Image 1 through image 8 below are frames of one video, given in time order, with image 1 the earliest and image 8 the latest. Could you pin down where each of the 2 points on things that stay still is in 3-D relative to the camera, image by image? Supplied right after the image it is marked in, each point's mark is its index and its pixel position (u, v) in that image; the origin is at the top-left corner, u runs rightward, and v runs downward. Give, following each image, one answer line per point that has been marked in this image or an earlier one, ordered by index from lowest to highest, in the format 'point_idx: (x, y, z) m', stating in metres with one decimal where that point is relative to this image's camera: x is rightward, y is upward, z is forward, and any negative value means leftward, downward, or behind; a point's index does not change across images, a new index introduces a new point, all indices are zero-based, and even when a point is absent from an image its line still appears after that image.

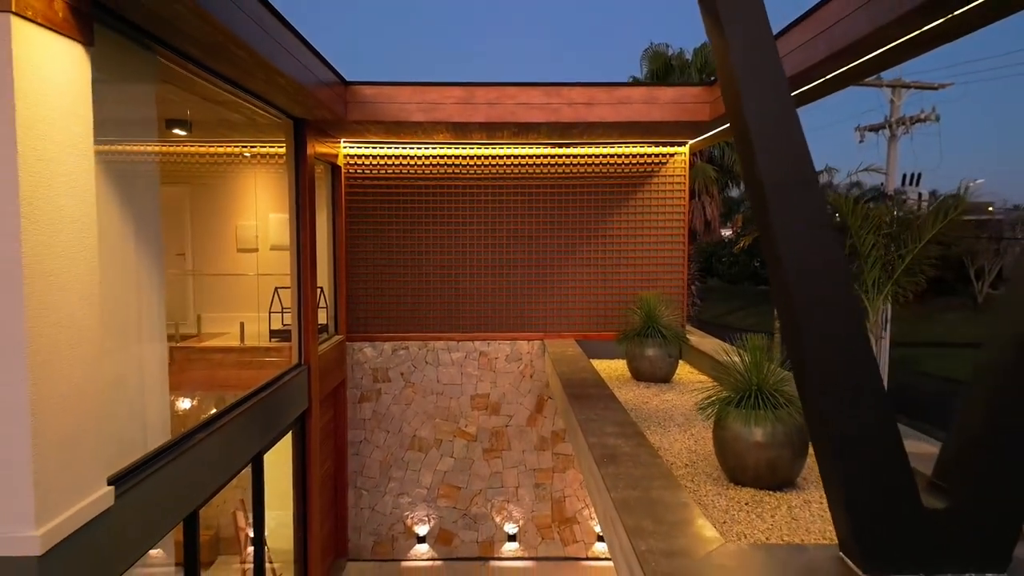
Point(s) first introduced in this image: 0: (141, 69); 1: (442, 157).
0: (-2.0, +1.2, +3.4) m
1: (-0.8, +1.5, +7.2) m
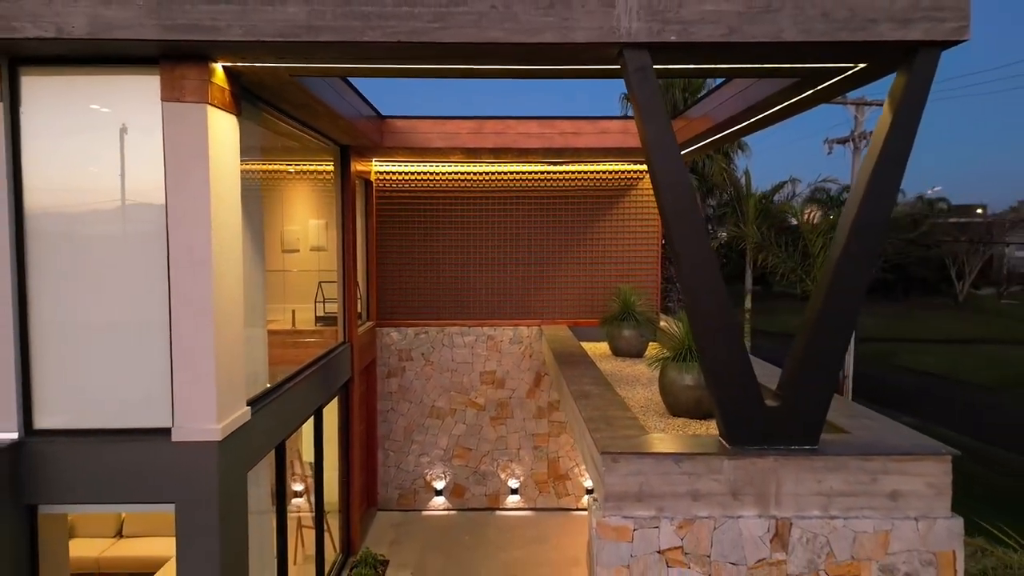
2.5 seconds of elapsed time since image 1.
0: (-1.9, +1.3, +4.8) m
1: (-0.7, +1.5, +8.6) m
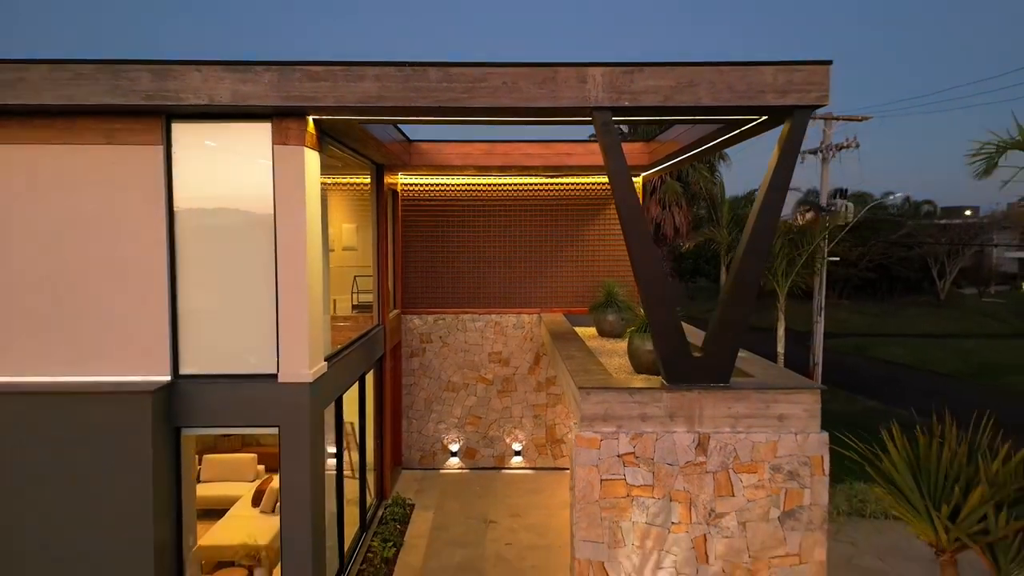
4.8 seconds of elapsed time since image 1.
0: (-1.9, +1.4, +6.4) m
1: (-0.7, +1.6, +10.2) m
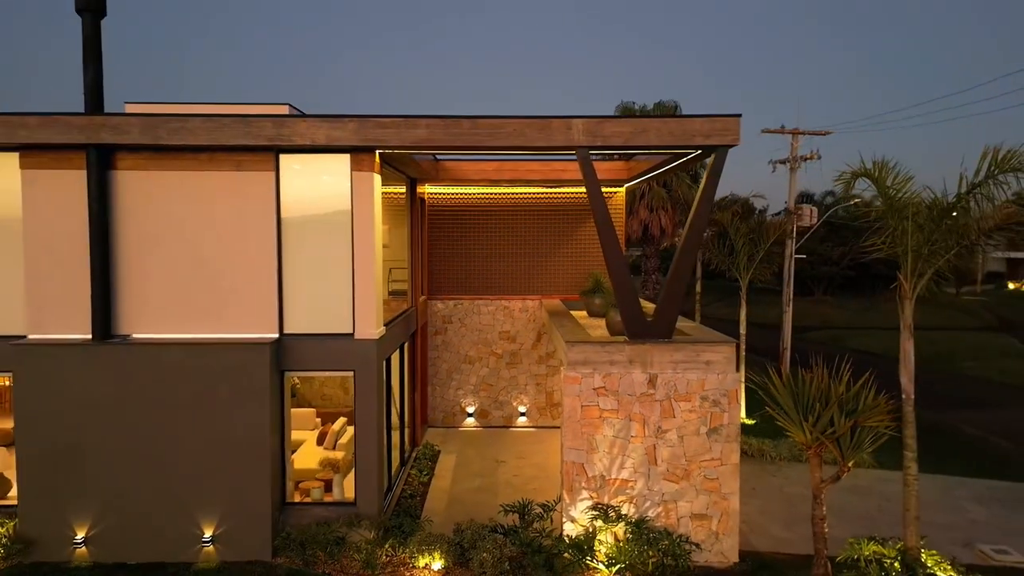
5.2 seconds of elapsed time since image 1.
0: (-1.8, +1.6, +8.6) m
1: (-0.6, +1.8, +12.4) m
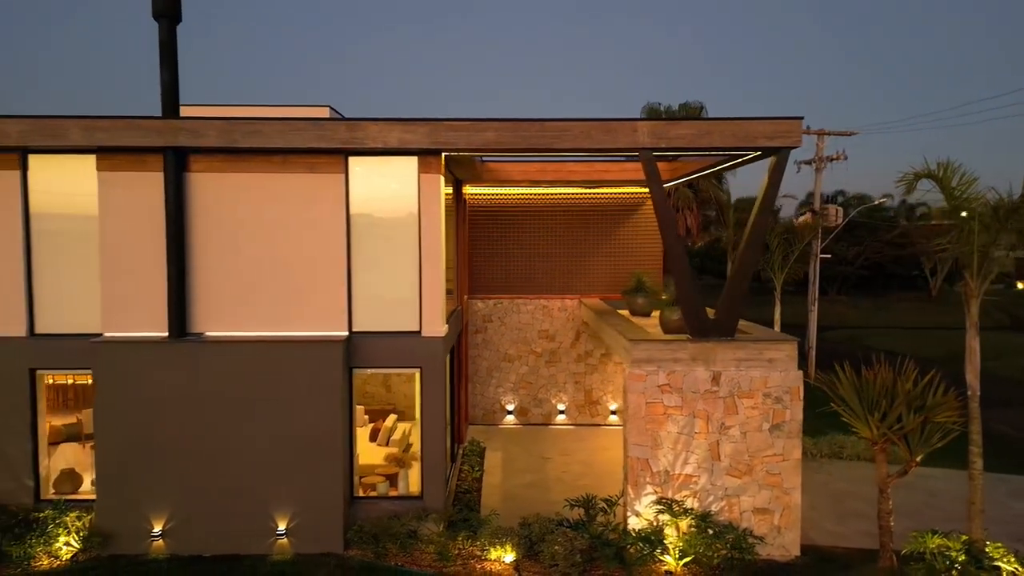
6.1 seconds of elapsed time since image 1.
0: (-1.0, +1.6, +8.8) m
1: (+0.2, +1.8, +12.5) m
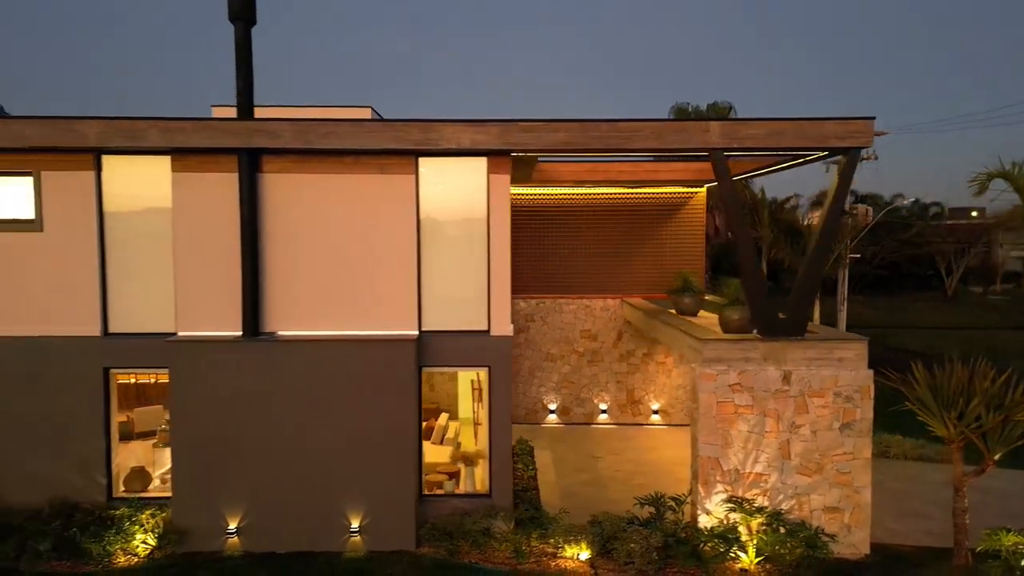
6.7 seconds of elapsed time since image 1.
0: (-0.2, +1.6, +8.8) m
1: (+1.1, +1.9, +12.6) m
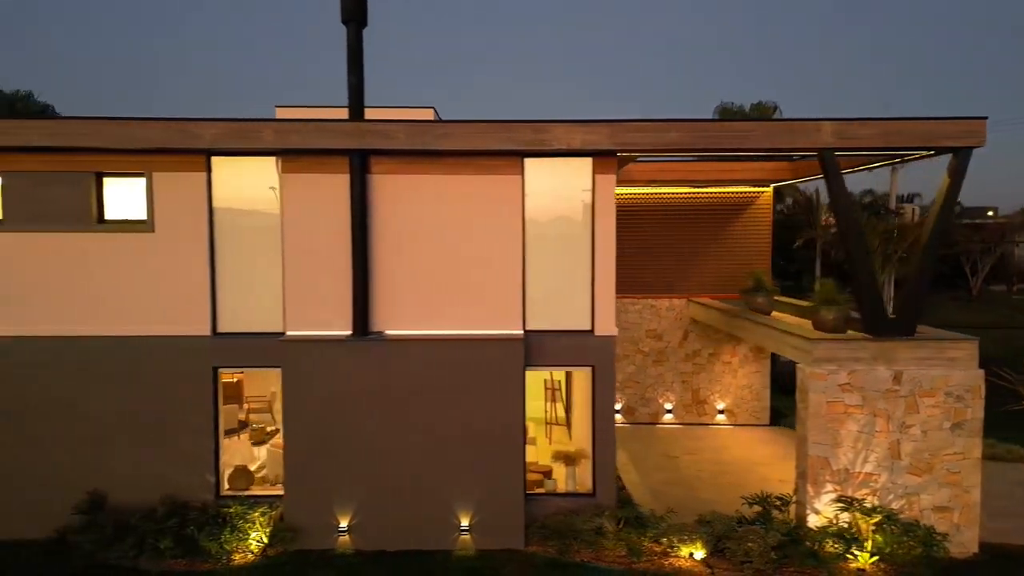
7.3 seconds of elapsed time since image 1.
0: (+1.1, +1.6, +8.9) m
1: (+2.4, +1.9, +12.6) m
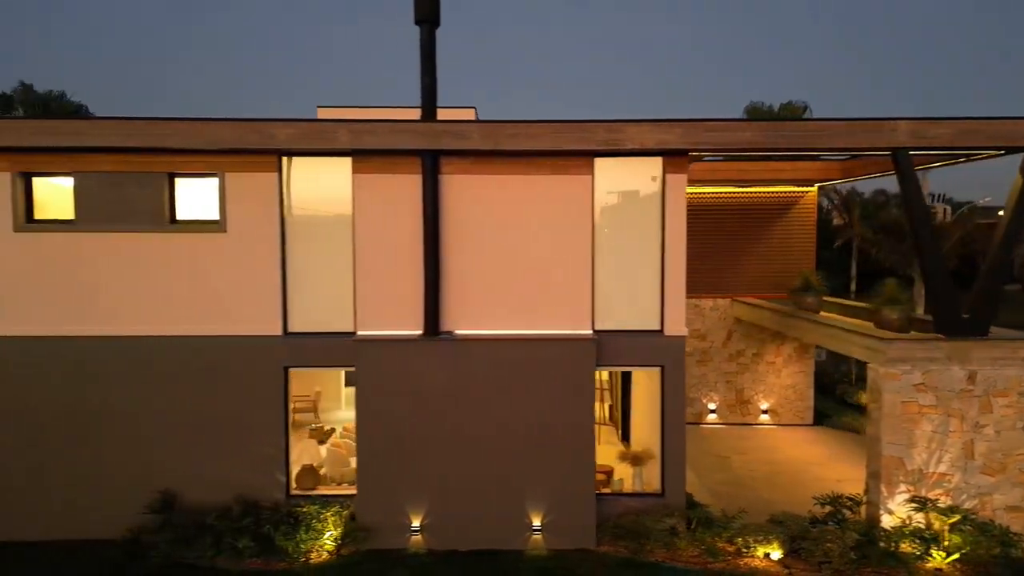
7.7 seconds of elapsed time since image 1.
0: (+2.0, +1.6, +8.9) m
1: (+3.3, +1.9, +12.6) m
